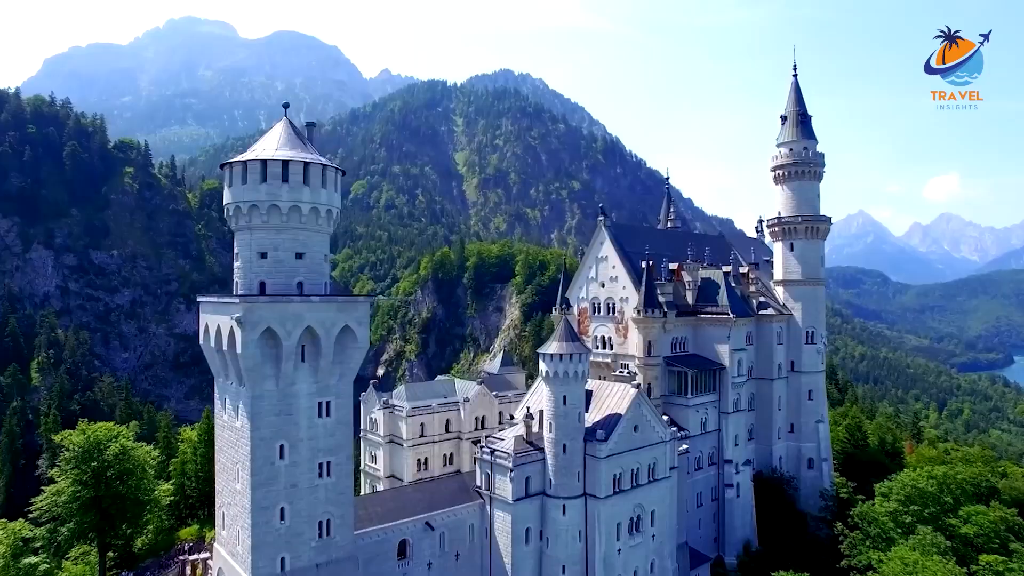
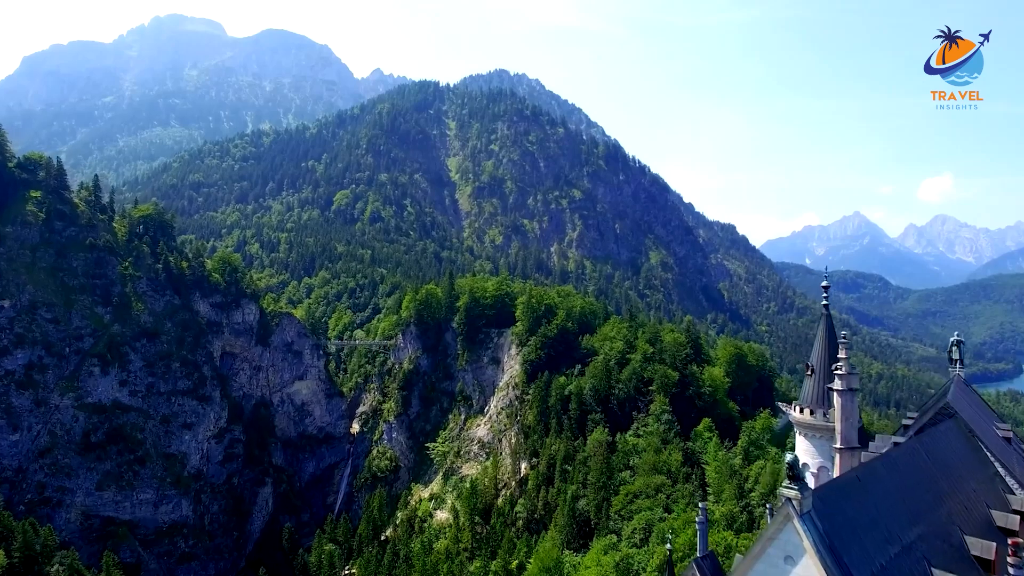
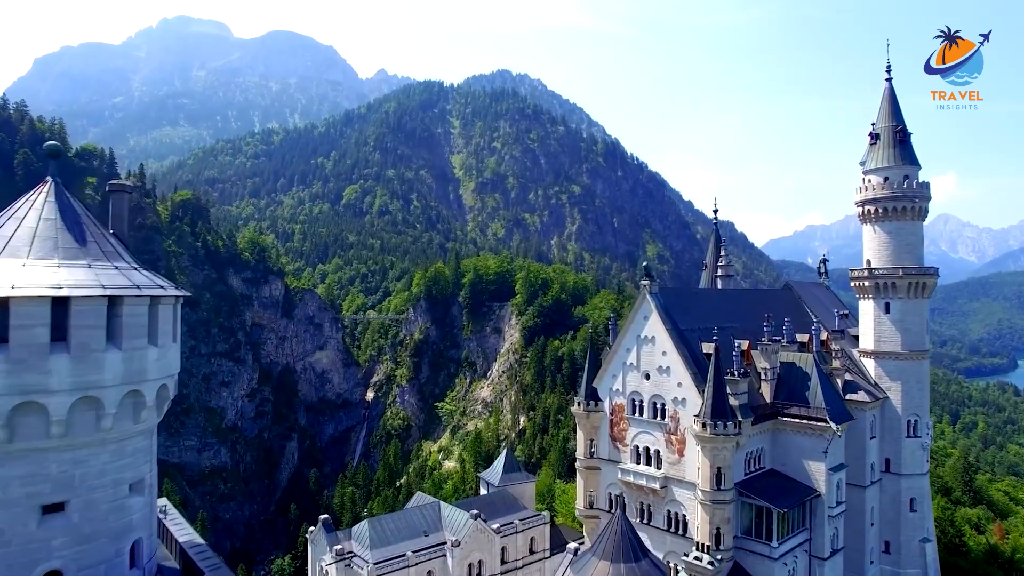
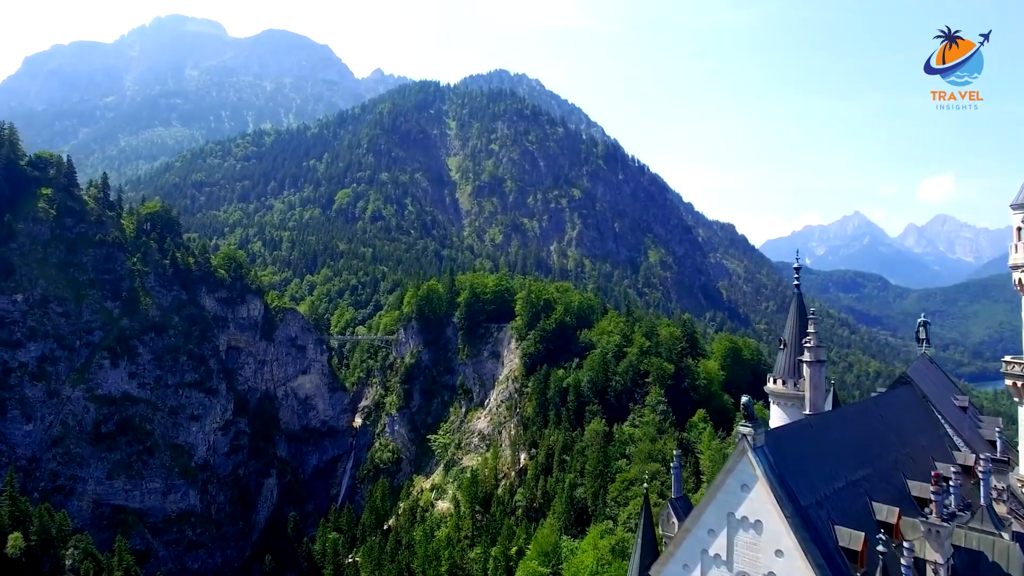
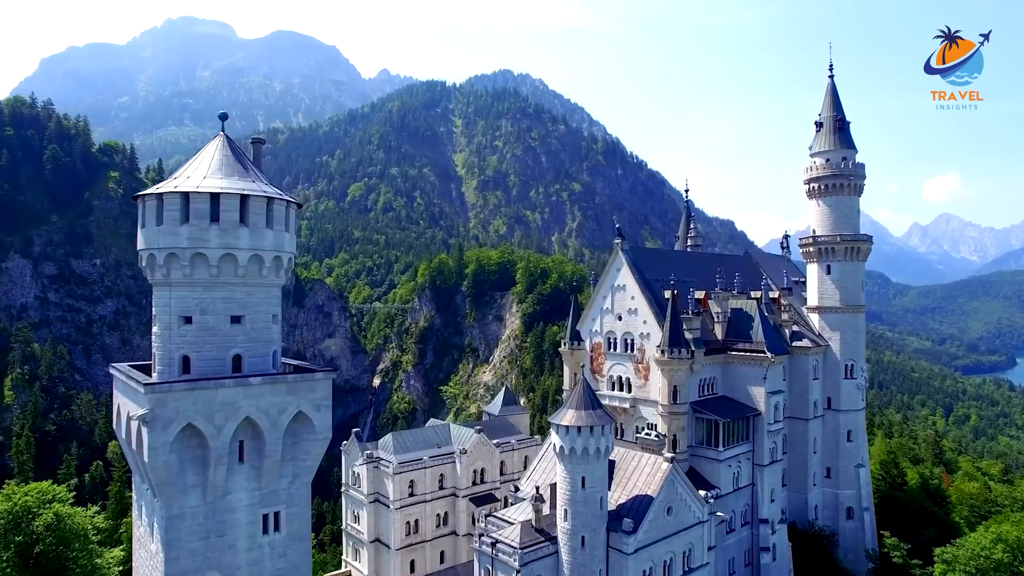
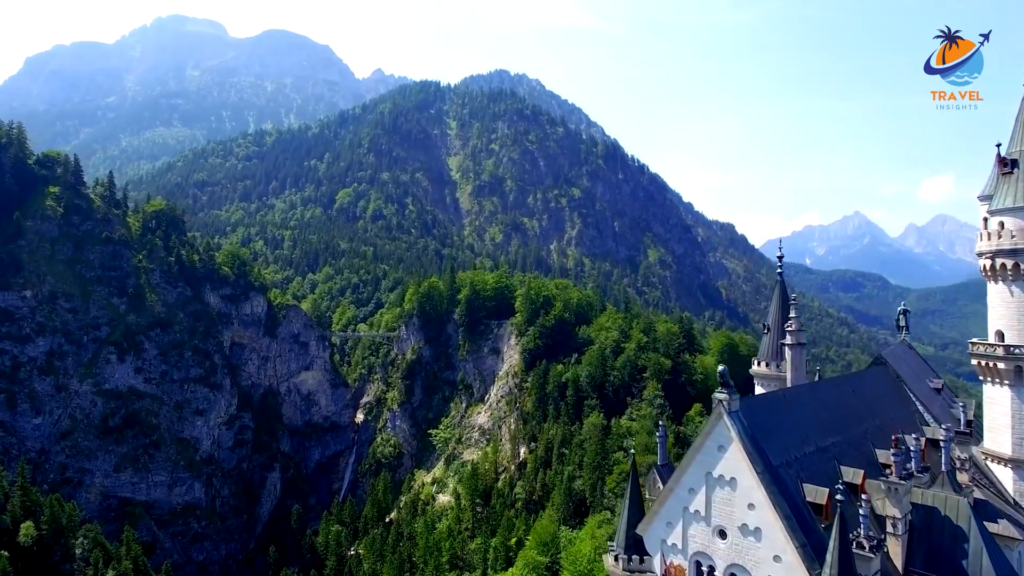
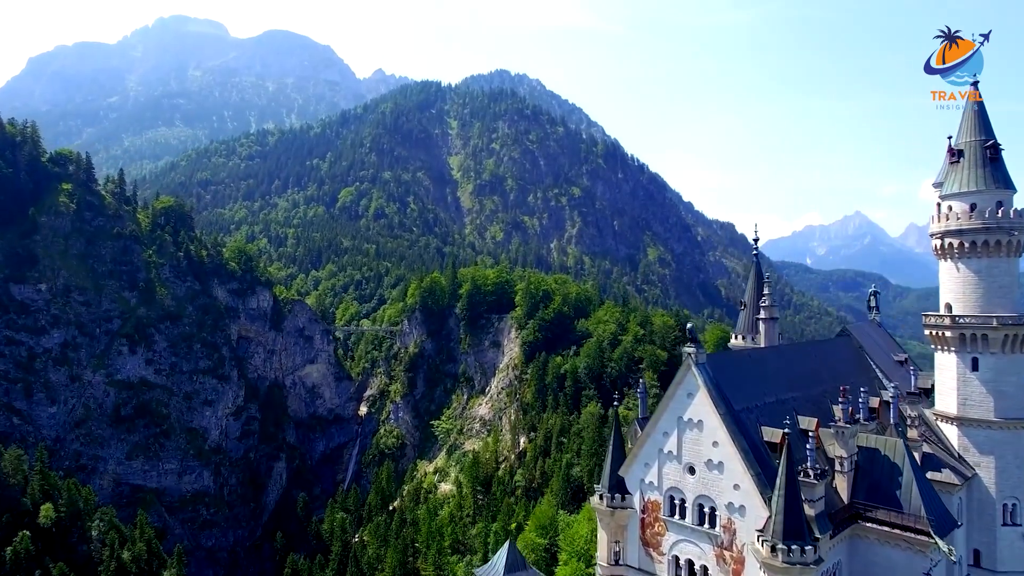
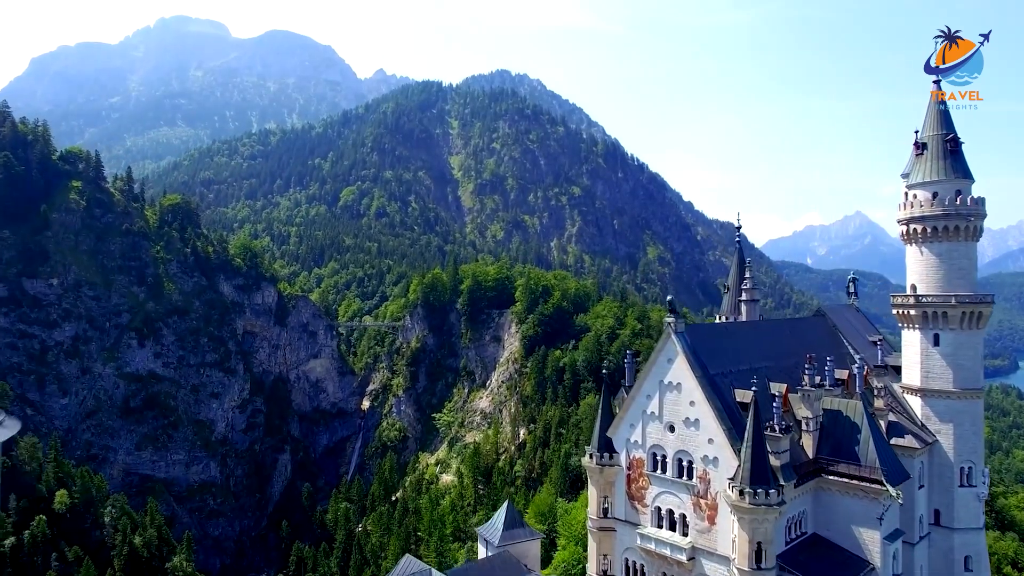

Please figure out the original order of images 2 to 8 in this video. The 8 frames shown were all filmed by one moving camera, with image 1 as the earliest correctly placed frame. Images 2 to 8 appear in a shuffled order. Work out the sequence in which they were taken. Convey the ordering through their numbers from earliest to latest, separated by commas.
5, 3, 8, 7, 6, 4, 2
